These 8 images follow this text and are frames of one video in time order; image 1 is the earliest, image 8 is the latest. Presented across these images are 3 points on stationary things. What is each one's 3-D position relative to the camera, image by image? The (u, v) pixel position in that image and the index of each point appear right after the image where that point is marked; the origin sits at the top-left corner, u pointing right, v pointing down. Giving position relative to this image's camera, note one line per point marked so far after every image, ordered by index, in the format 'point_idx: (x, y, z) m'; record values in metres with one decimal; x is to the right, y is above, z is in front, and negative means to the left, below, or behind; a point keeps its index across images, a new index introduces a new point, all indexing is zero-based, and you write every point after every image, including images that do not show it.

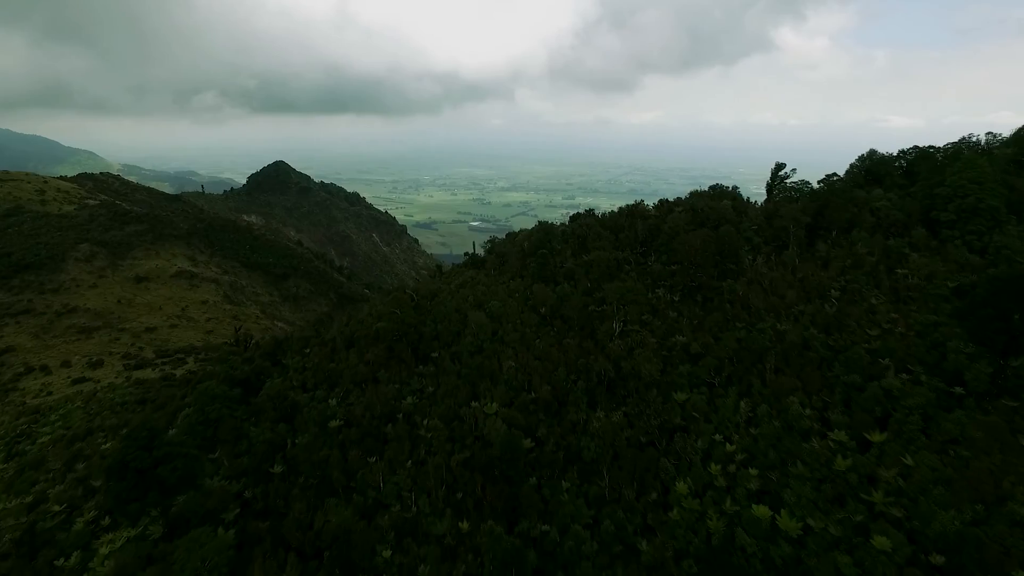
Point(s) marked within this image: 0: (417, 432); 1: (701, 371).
0: (-1.2, -1.7, +7.4) m
1: (+2.3, -1.0, +7.5) m
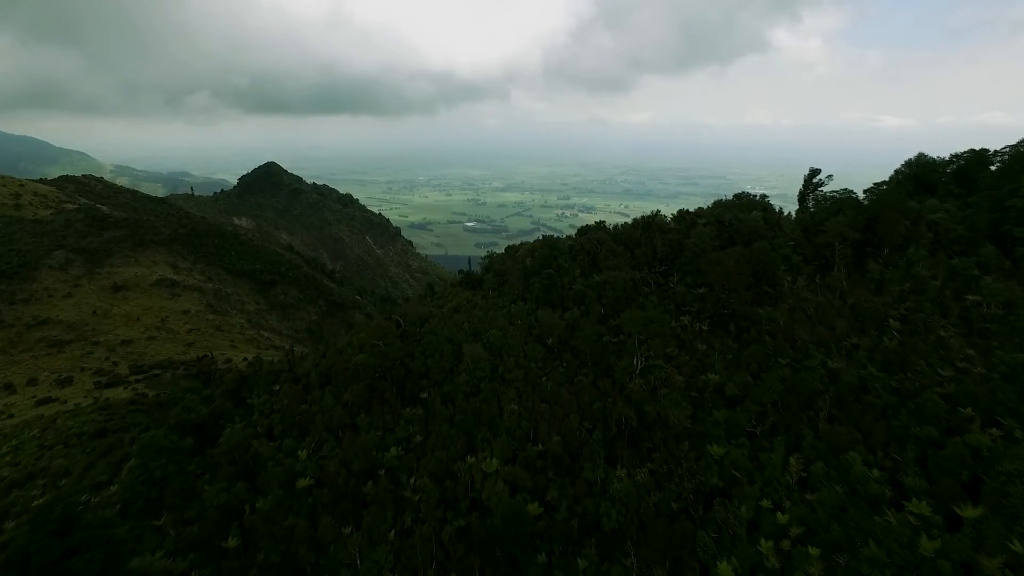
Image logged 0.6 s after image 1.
0: (-1.1, -2.1, +6.2) m
1: (+2.4, -1.3, +6.3) m
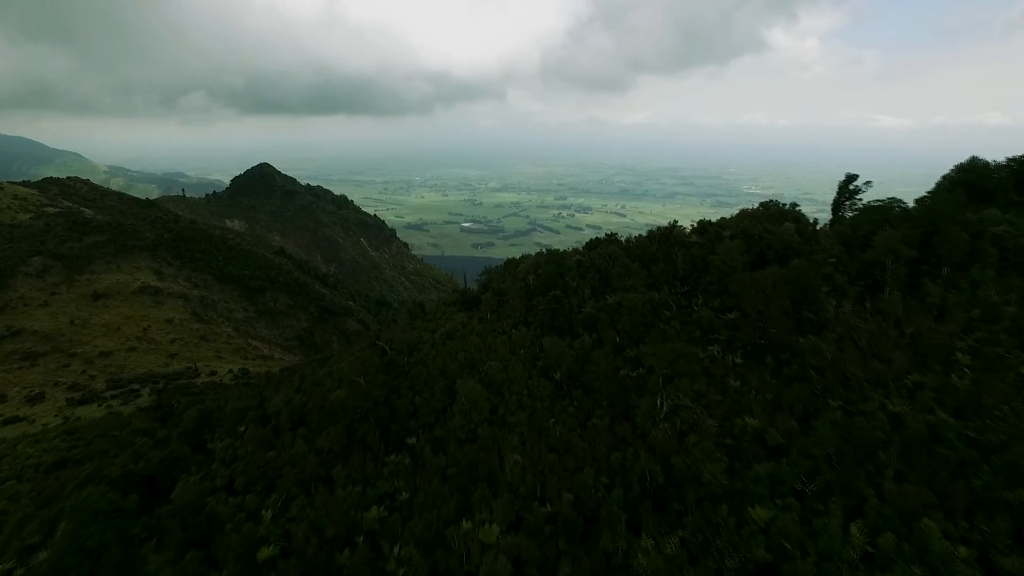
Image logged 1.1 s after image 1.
0: (-1.1, -2.3, +5.1) m
1: (+2.4, -1.6, +5.3) m
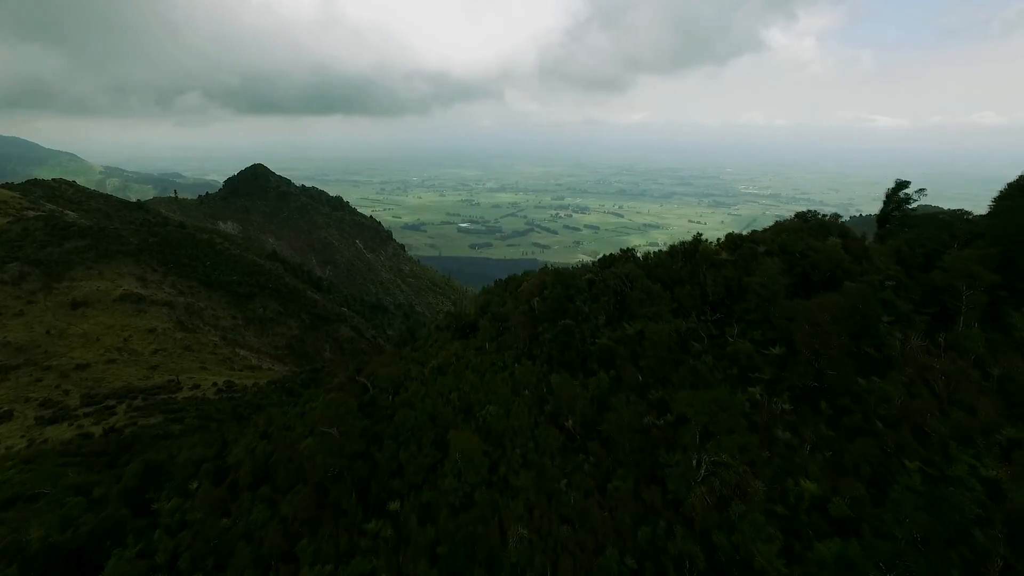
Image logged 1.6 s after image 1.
0: (-1.0, -2.6, +4.1) m
1: (+2.4, -1.9, +4.3) m
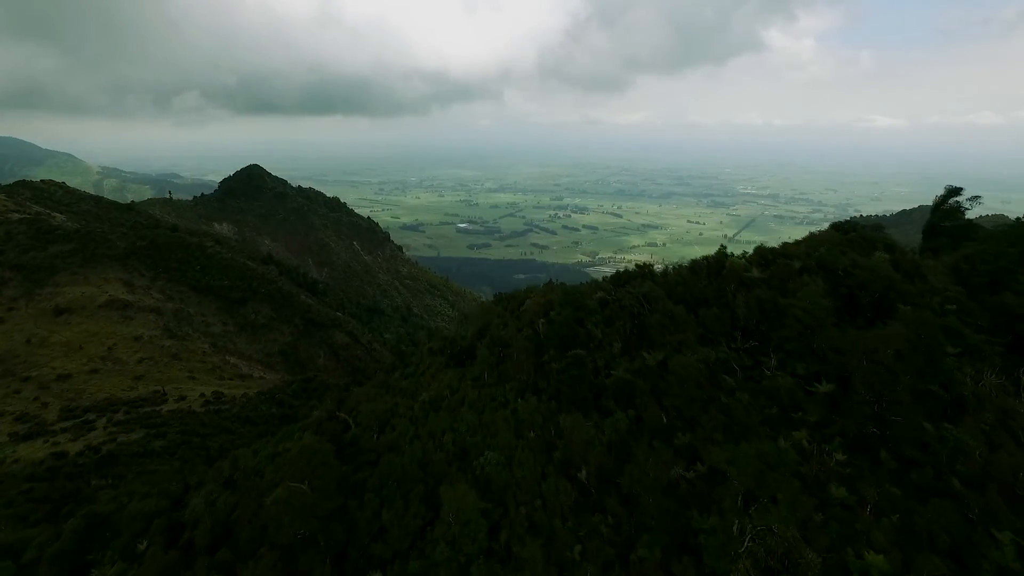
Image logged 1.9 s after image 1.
0: (-1.0, -2.8, +3.2) m
1: (+2.5, -2.1, +3.4) m
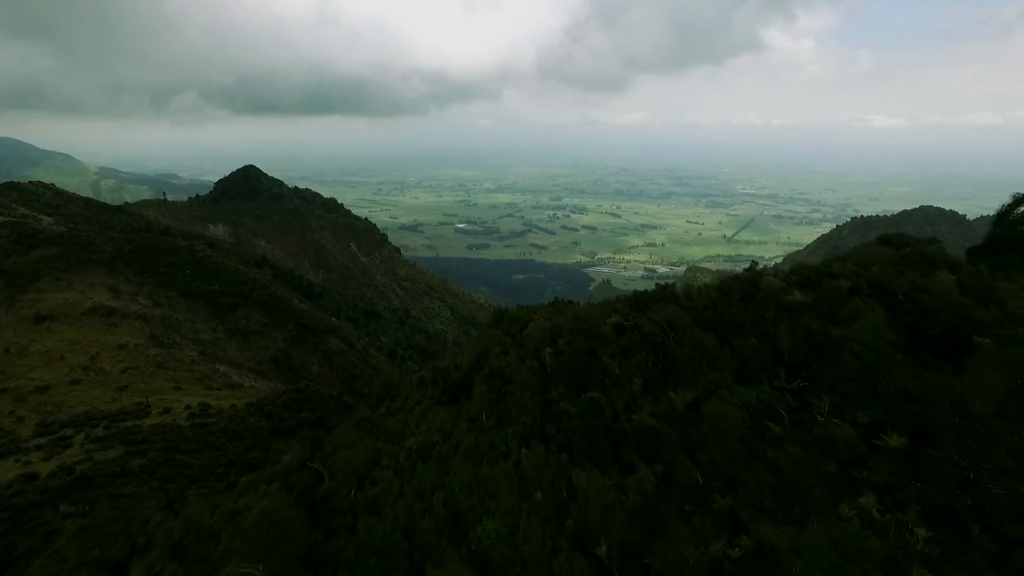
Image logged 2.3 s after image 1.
0: (-1.0, -3.1, +2.4) m
1: (+2.5, -2.3, +2.6) m
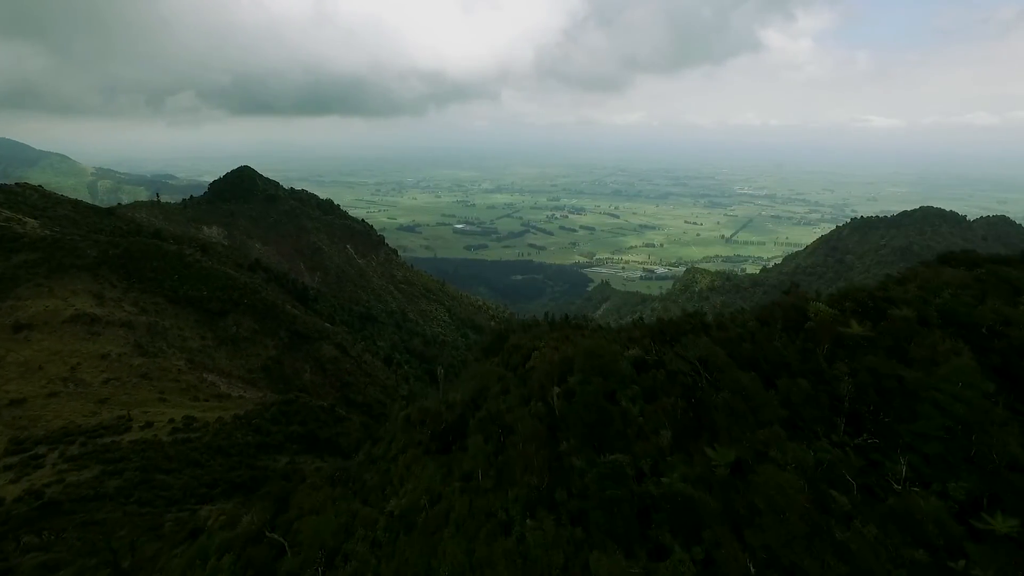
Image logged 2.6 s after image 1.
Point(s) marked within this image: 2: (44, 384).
0: (-1.0, -3.3, +1.5) m
1: (+2.5, -2.5, +1.7) m
2: (-14.4, -3.0, +18.8) m
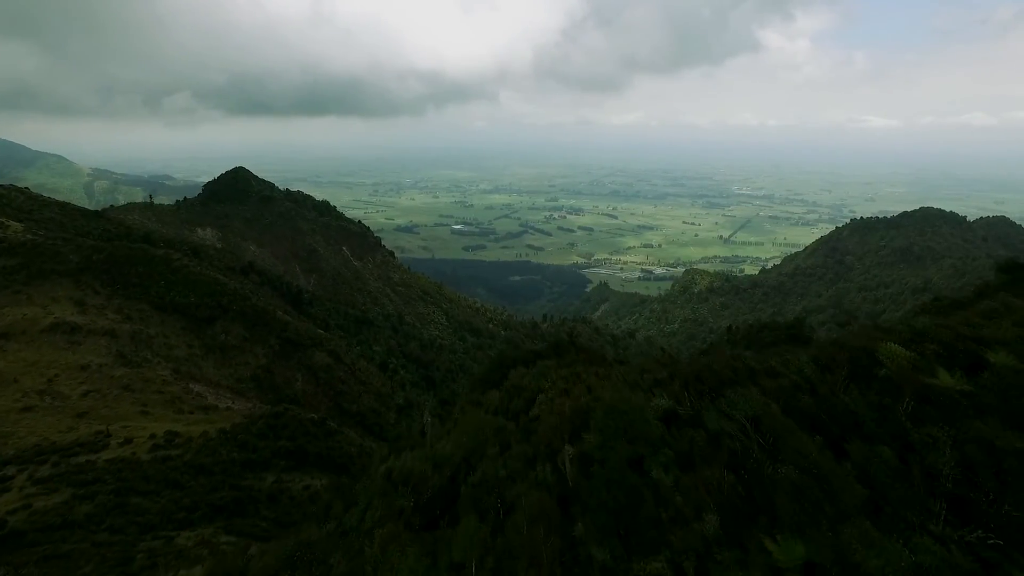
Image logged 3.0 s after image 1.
0: (-0.9, -3.5, +0.6) m
1: (+2.5, -2.7, +0.9) m
2: (-14.5, -3.2, +17.8) m
